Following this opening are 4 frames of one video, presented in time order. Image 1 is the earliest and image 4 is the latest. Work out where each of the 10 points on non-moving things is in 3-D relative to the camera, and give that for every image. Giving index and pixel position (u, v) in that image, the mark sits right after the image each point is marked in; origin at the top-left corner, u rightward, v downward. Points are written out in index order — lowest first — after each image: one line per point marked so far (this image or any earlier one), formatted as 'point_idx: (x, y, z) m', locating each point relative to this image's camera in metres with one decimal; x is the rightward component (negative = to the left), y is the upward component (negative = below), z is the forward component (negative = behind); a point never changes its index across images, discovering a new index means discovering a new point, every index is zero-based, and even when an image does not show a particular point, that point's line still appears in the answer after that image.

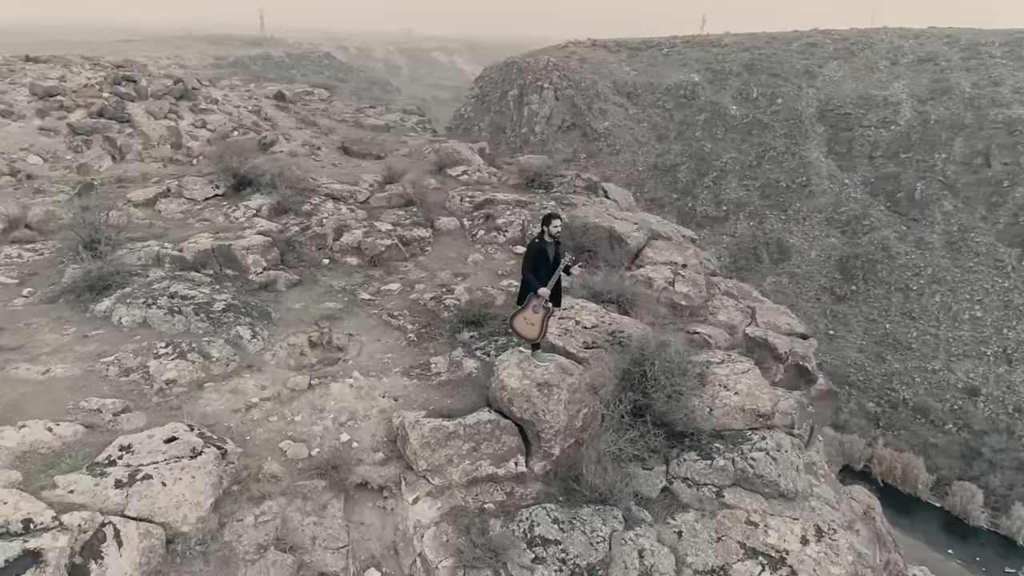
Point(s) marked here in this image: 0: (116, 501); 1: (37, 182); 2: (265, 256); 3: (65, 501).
0: (-2.2, -1.2, +3.9) m
1: (-6.3, +1.4, +9.6) m
2: (-2.6, +0.3, +7.4) m
3: (-2.4, -1.2, +3.9) m
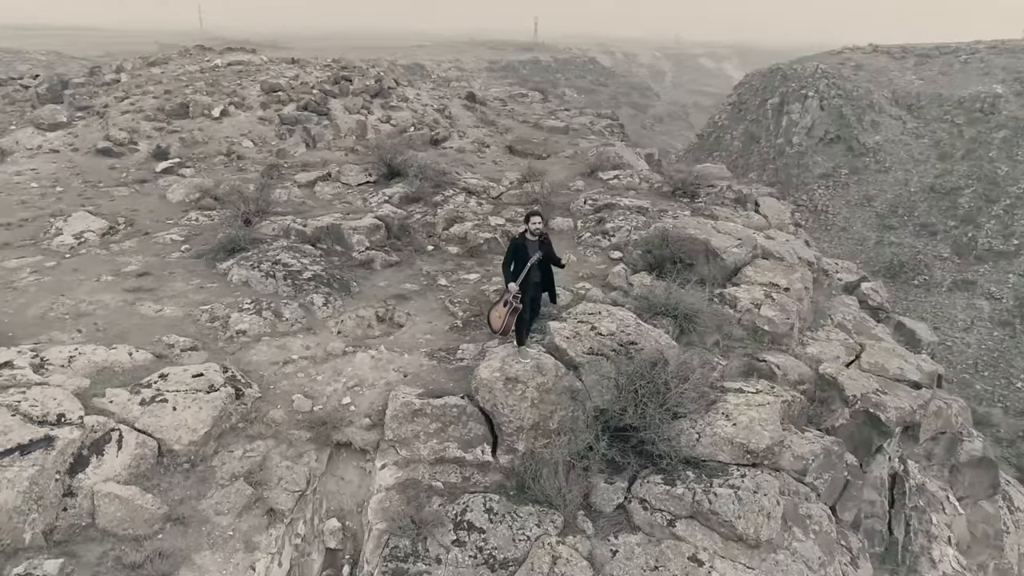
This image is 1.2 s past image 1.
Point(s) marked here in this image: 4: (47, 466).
0: (-2.6, -0.9, +4.9) m
1: (-4.3, +2.0, +11.5) m
2: (-1.7, +0.6, +8.3) m
3: (-2.8, -0.8, +4.9) m
4: (-2.8, -1.1, +4.3) m
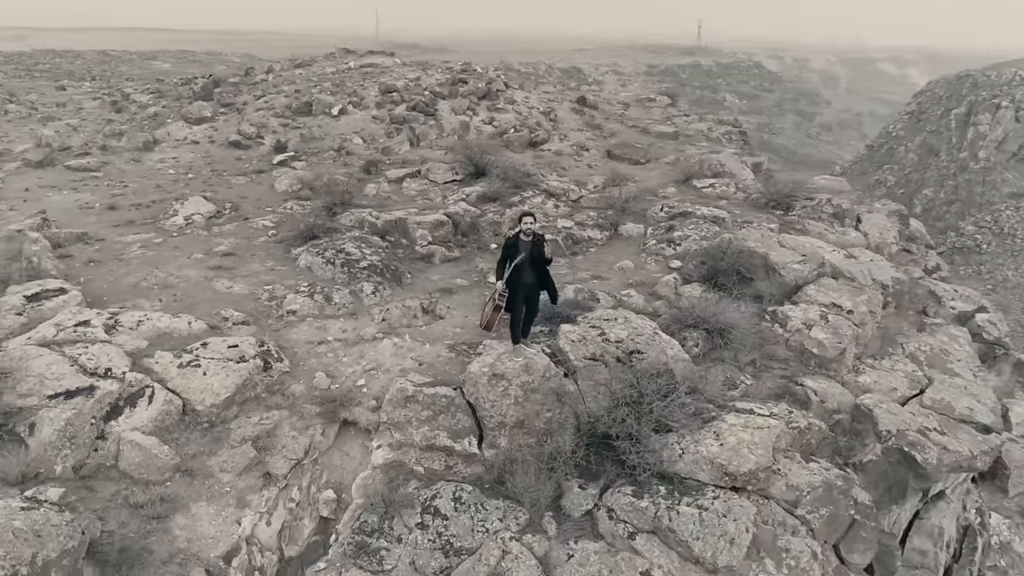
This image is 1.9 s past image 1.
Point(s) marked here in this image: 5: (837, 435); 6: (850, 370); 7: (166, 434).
0: (-2.6, -0.7, +5.5) m
1: (-2.8, +2.3, +12.4) m
2: (-0.9, +0.7, +8.7) m
3: (-2.9, -0.6, +5.6) m
4: (-3.0, -0.9, +5.0) m
5: (+2.6, -1.2, +5.8) m
6: (+3.1, -0.7, +6.6) m
7: (-2.5, -1.1, +5.2) m
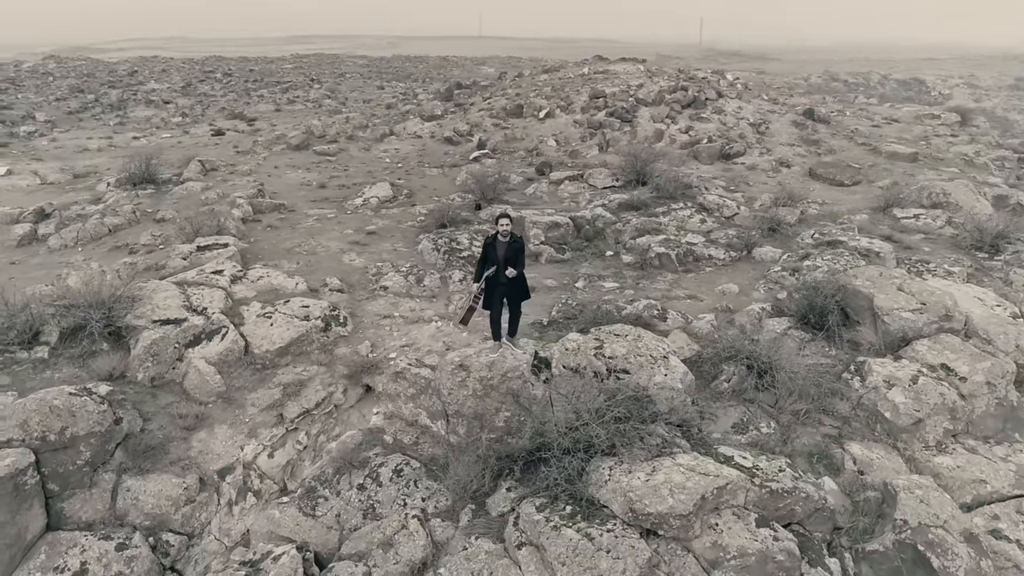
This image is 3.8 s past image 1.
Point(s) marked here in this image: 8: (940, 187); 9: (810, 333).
0: (-2.5, -0.3, +6.7) m
1: (+0.4, +2.4, +13.0) m
2: (+0.5, +0.7, +8.9) m
3: (-2.6, -0.2, +6.9) m
4: (-3.0, -0.4, +6.3) m
5: (+2.3, -1.5, +4.8) m
6: (+3.1, -1.2, +5.4) m
7: (-2.5, -0.7, +6.3) m
8: (+6.3, +1.5, +10.6) m
9: (+2.7, -0.4, +6.6) m
